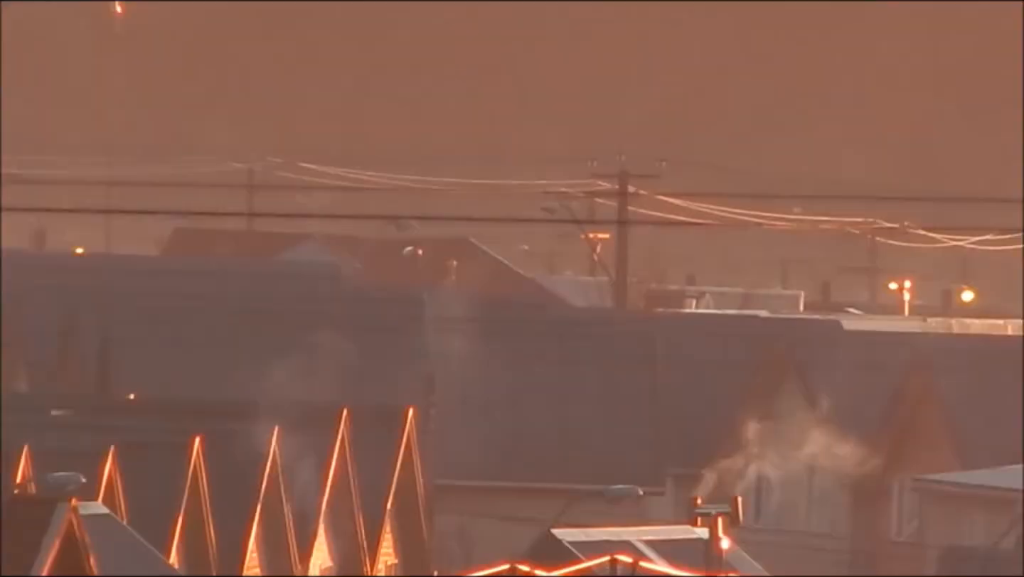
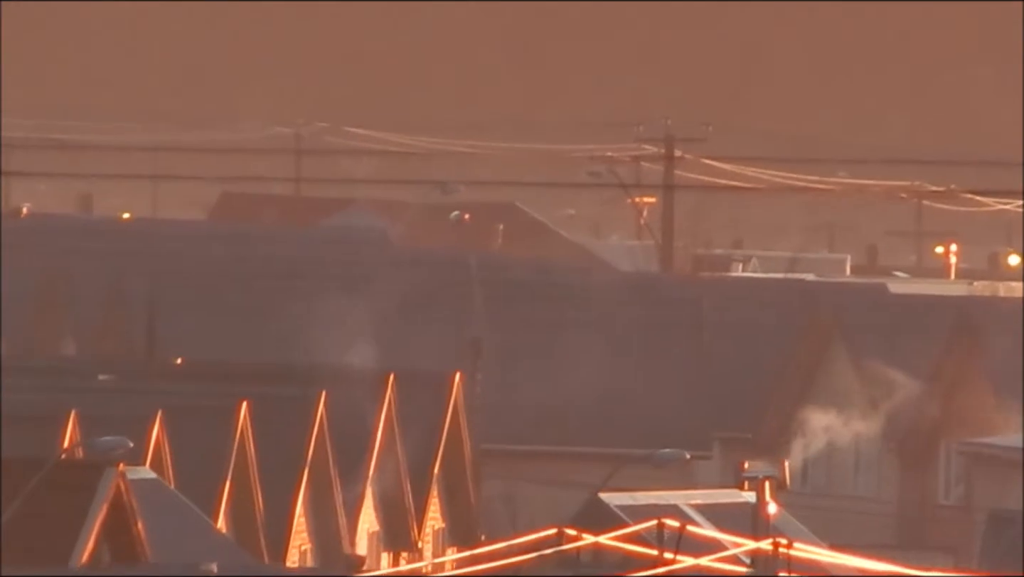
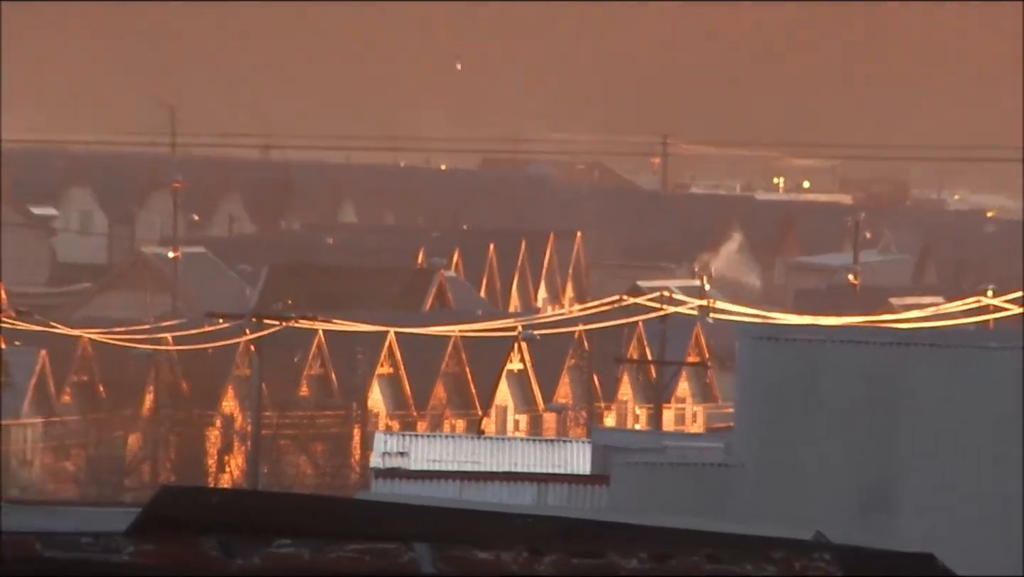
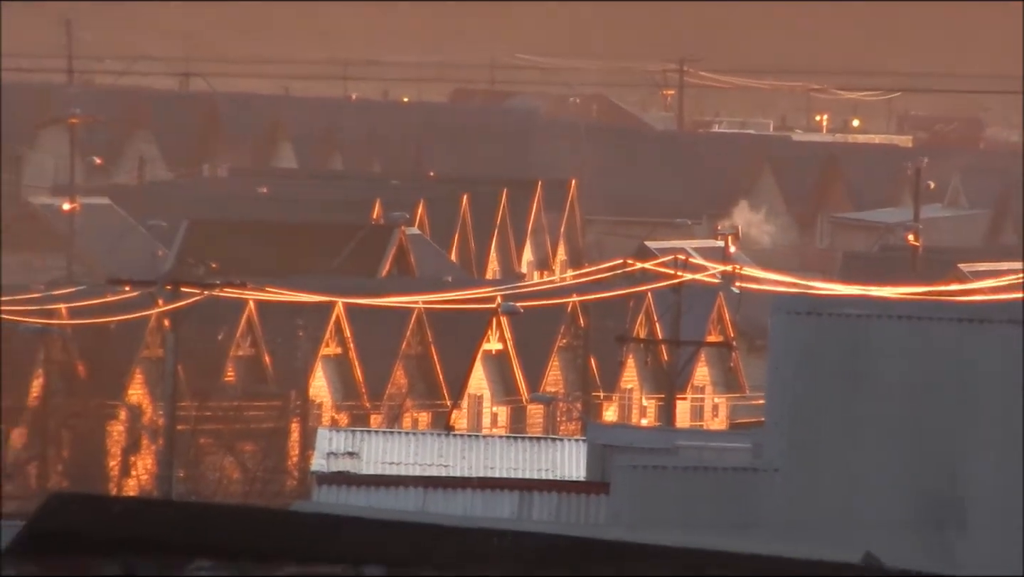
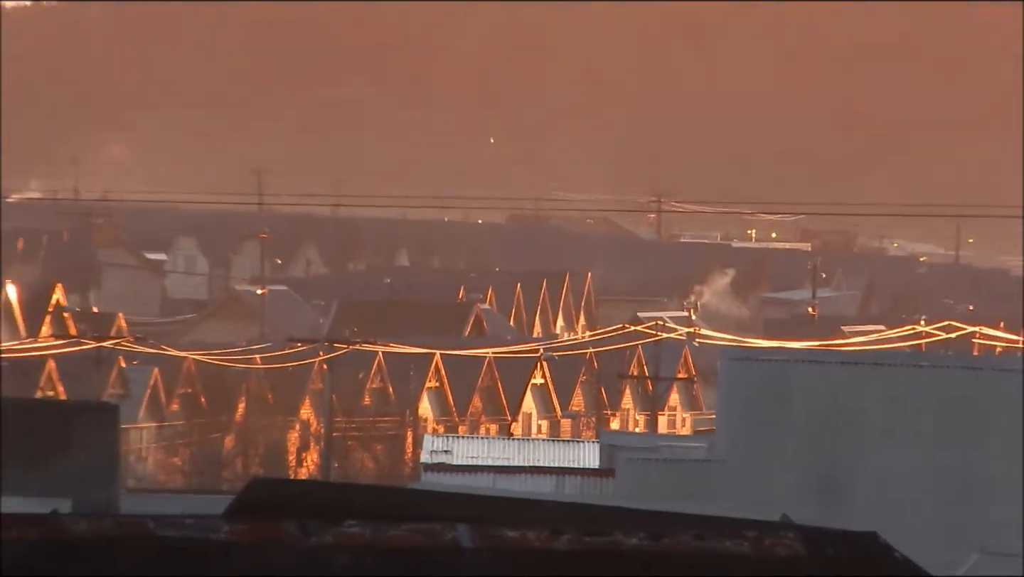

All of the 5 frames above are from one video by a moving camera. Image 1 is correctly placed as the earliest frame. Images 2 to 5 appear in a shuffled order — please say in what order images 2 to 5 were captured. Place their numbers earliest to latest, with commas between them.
2, 4, 3, 5
